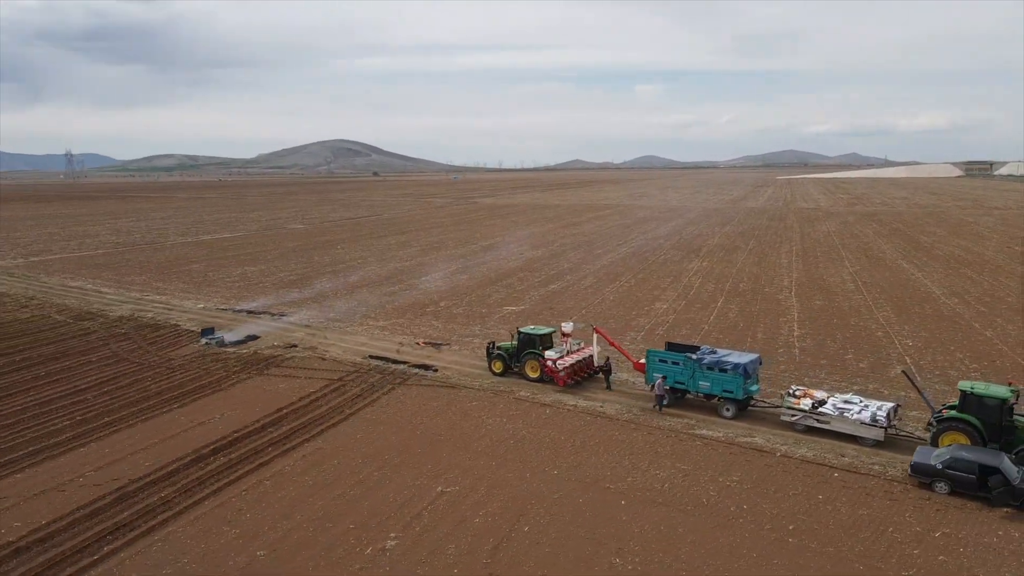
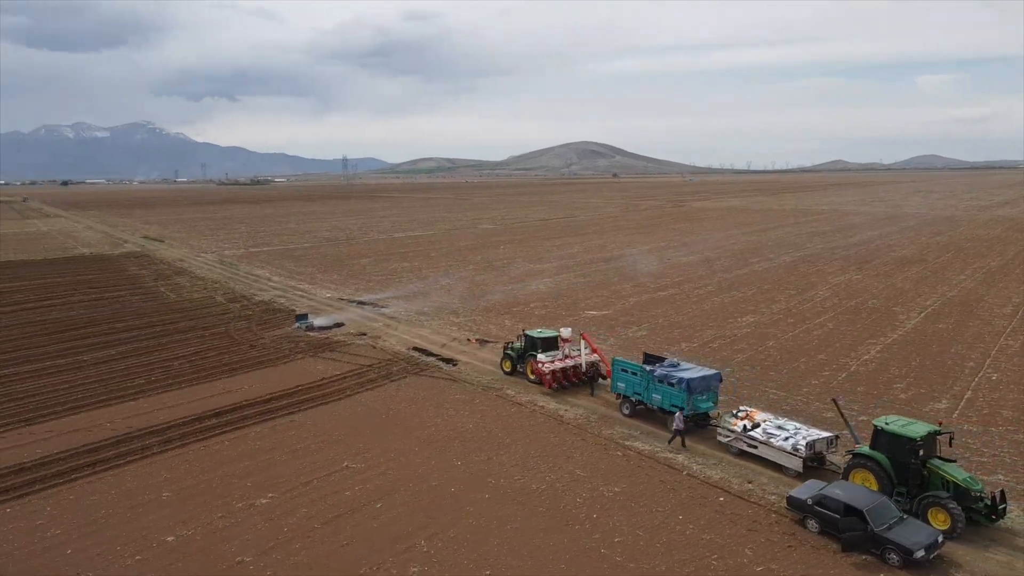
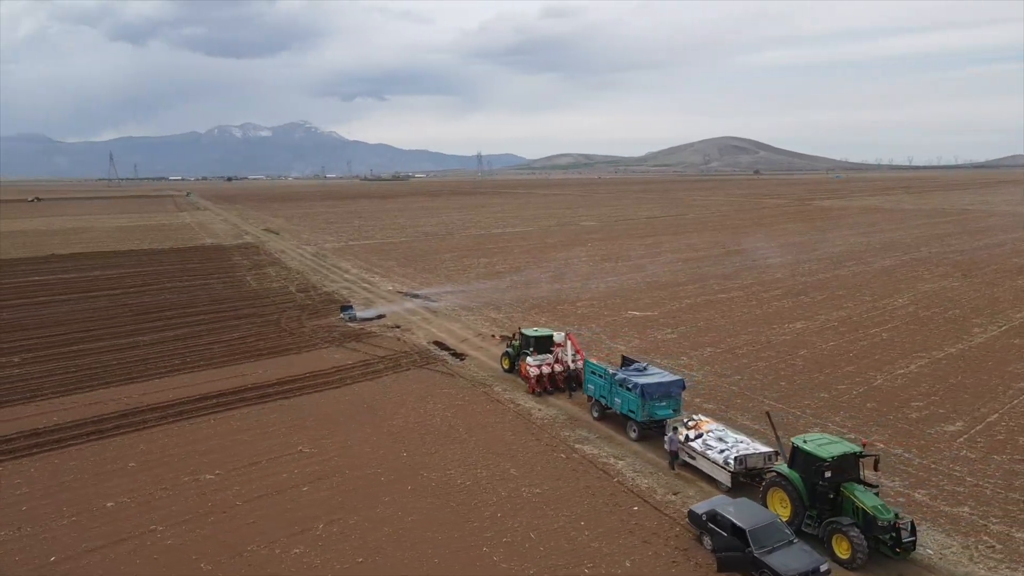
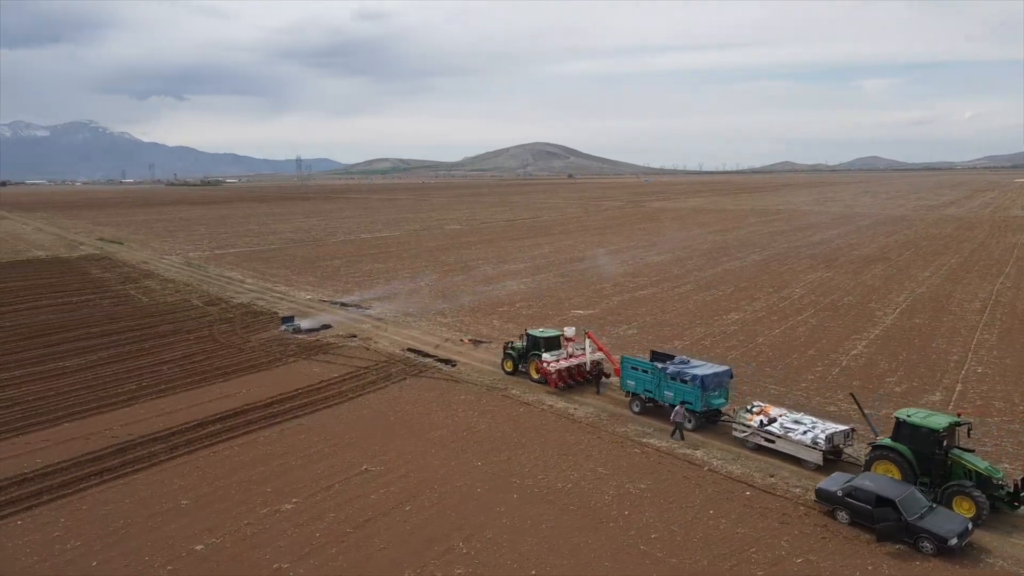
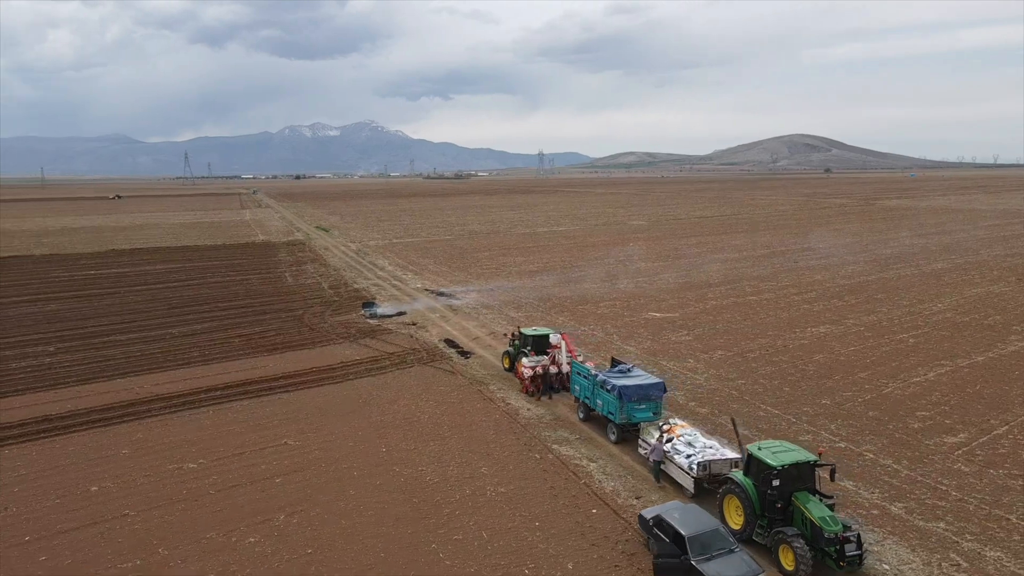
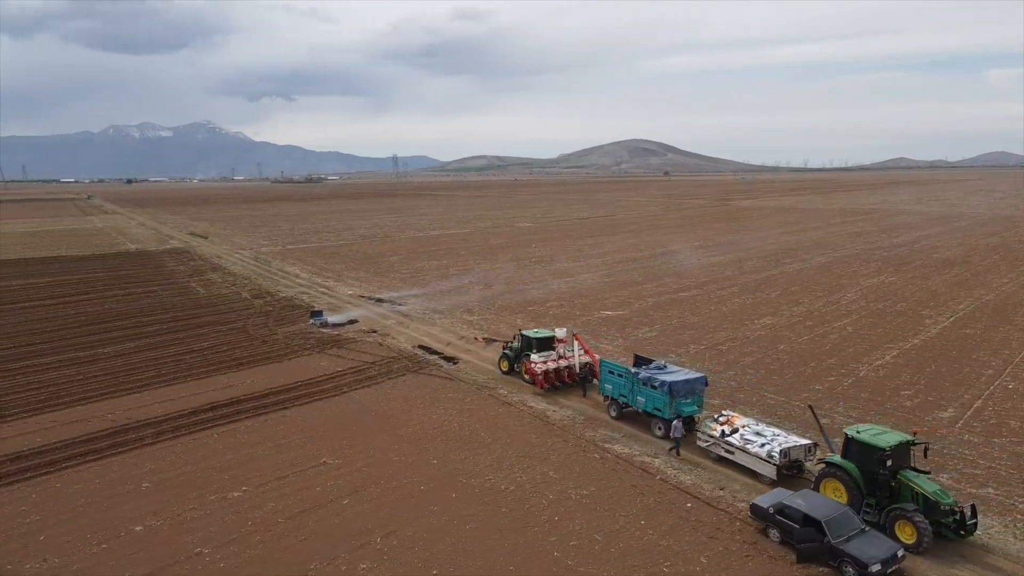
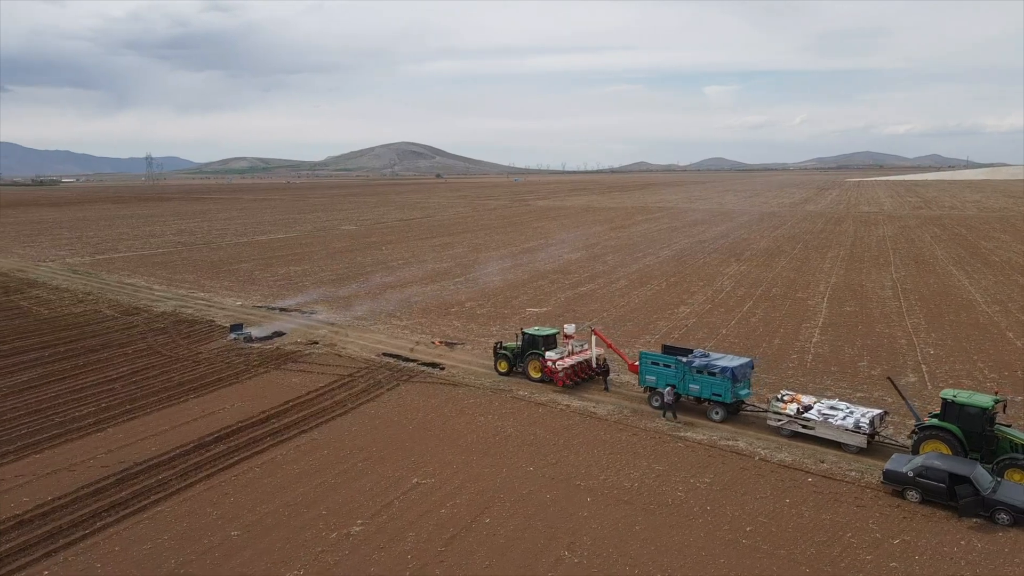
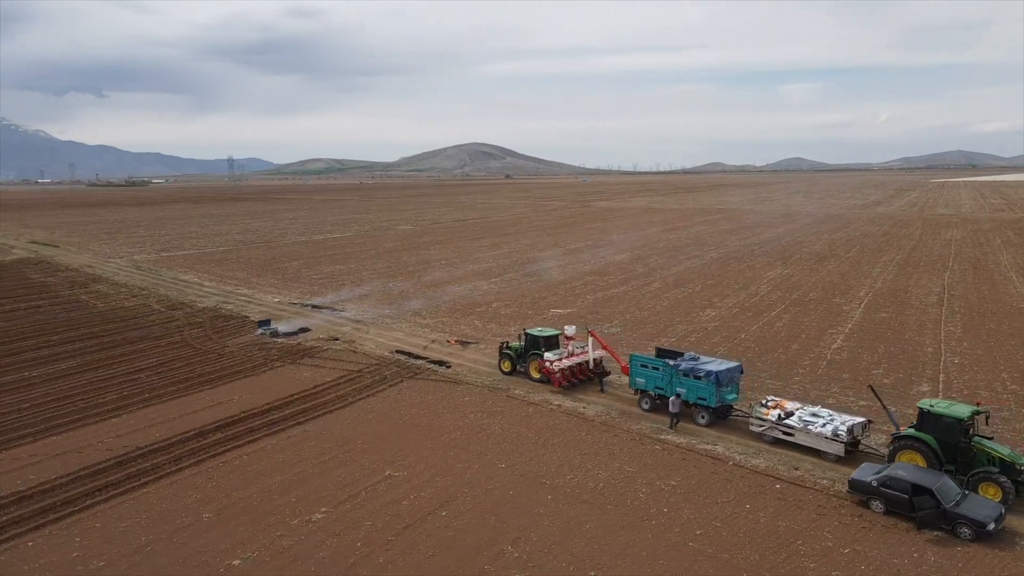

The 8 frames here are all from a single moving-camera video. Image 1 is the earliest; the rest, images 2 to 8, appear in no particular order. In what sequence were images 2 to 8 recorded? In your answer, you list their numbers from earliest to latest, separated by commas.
7, 8, 4, 2, 6, 3, 5
